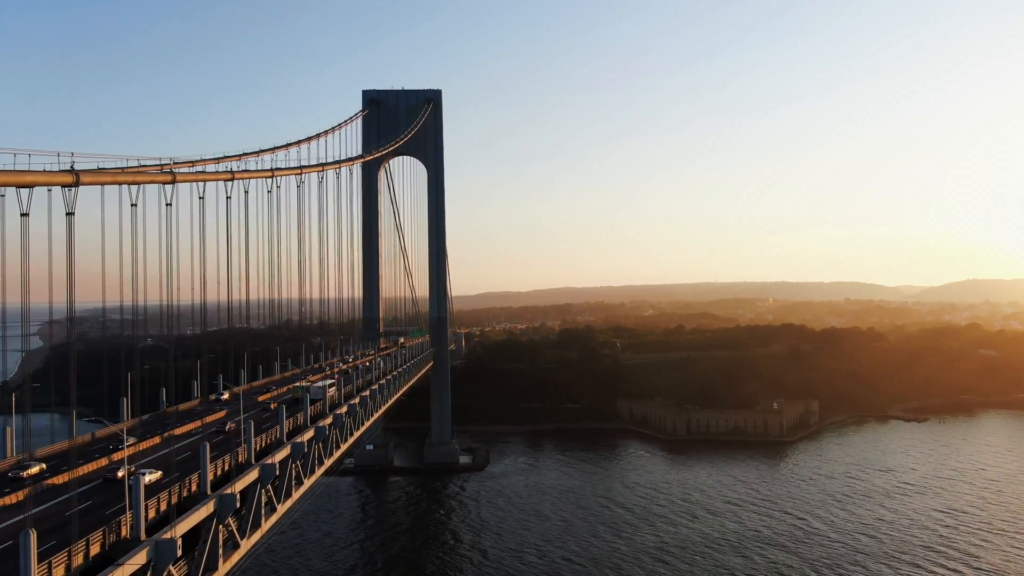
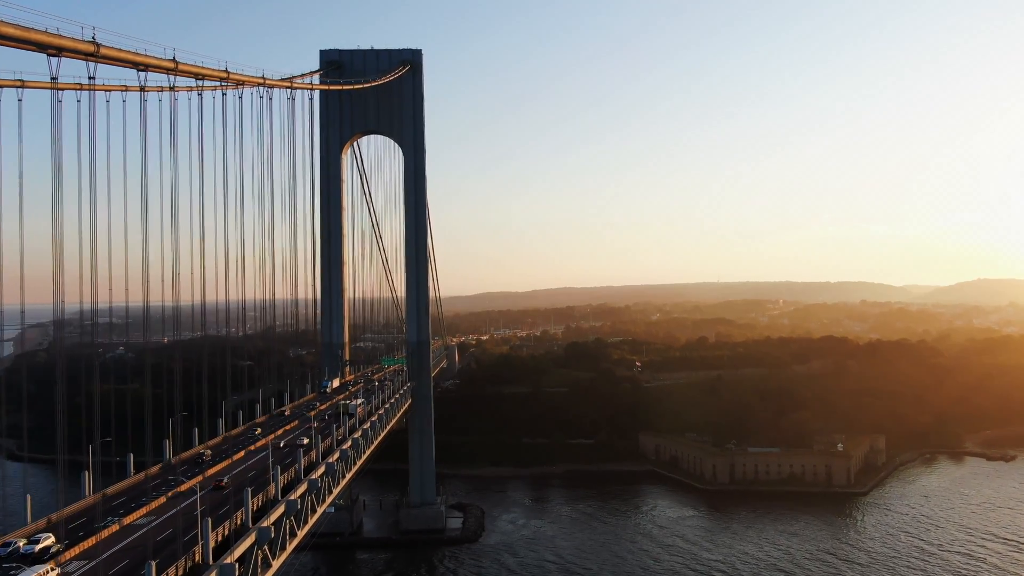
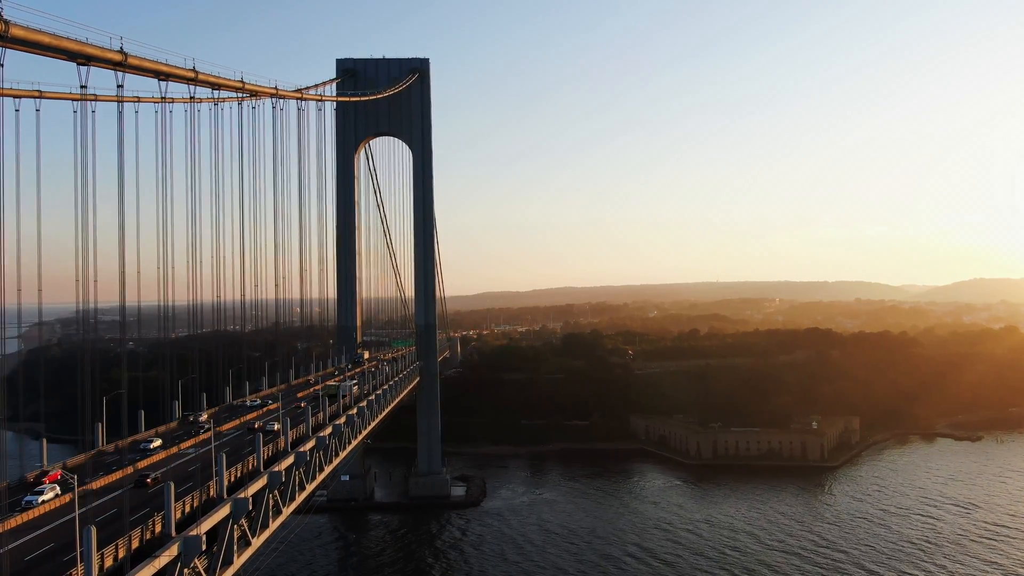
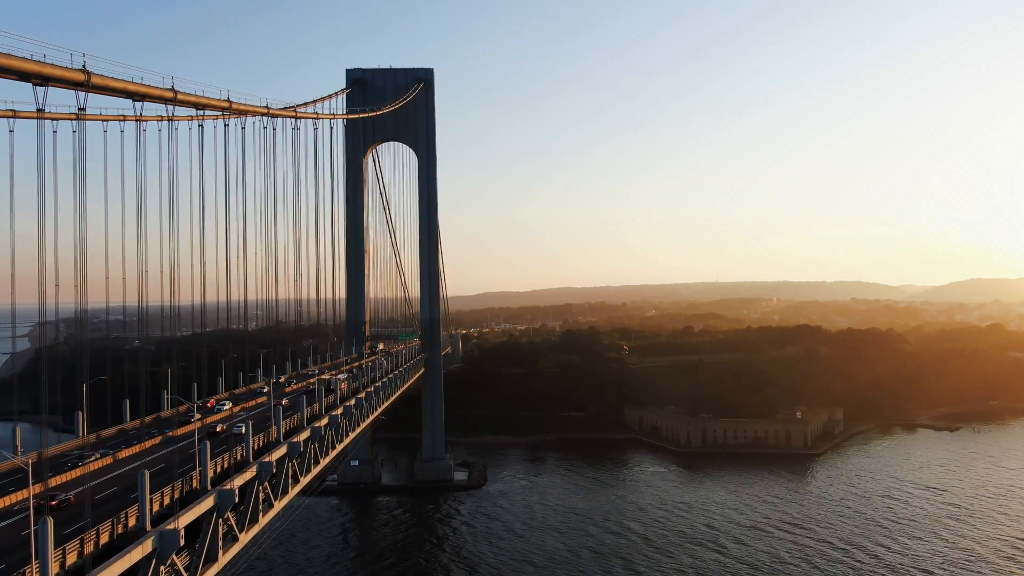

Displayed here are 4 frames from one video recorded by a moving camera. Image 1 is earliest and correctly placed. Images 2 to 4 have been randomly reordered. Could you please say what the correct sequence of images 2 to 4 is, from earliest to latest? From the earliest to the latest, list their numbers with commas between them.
4, 3, 2
